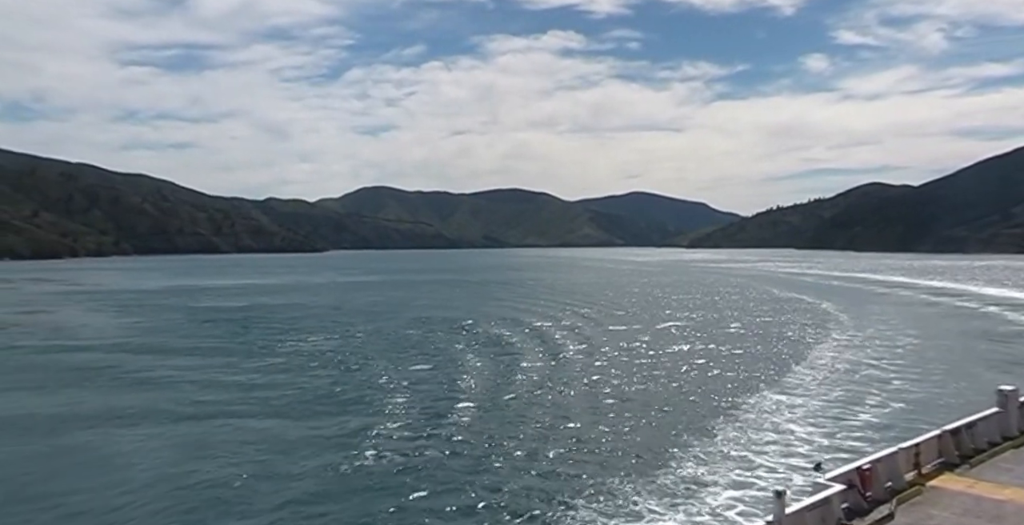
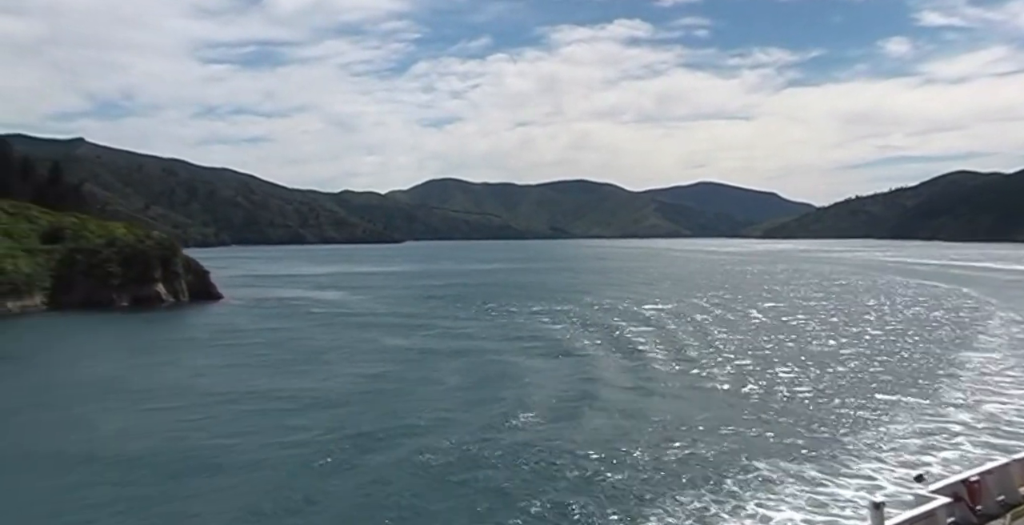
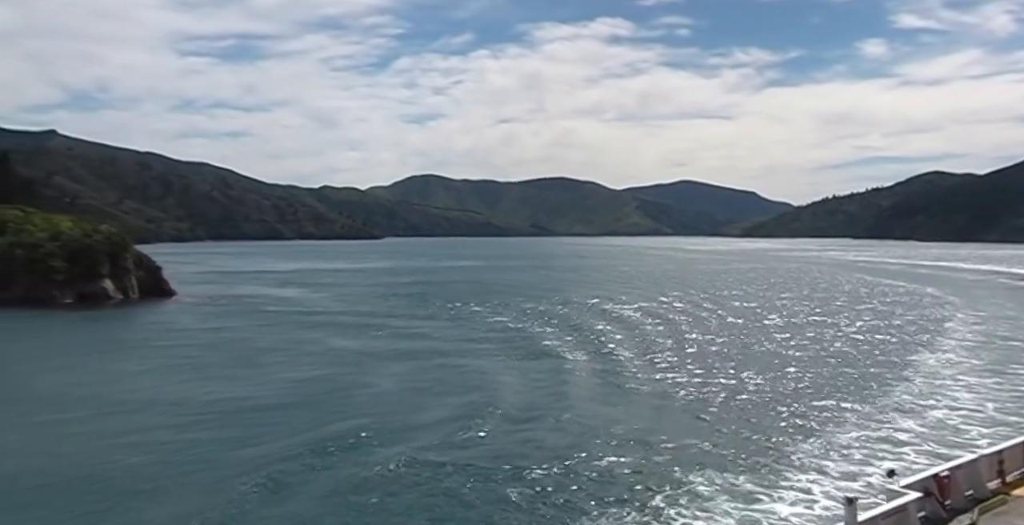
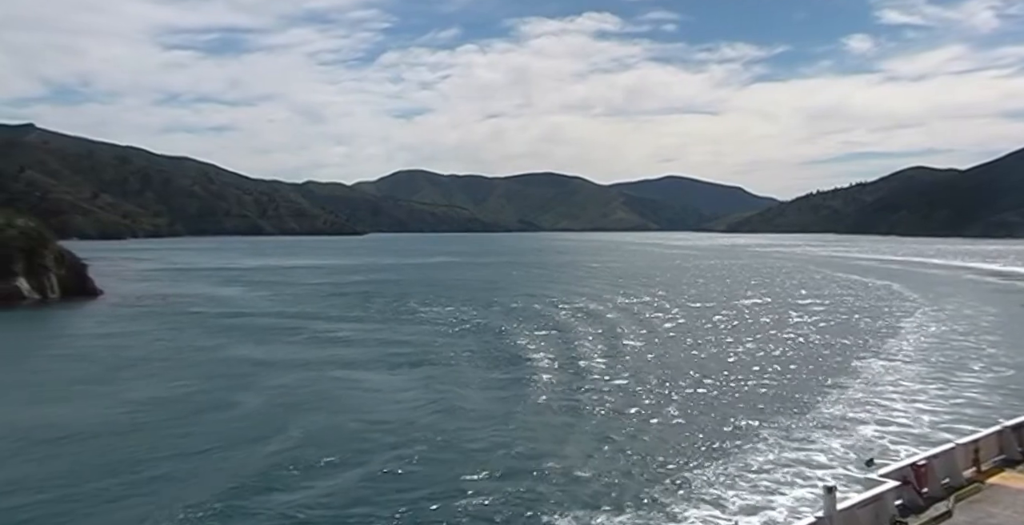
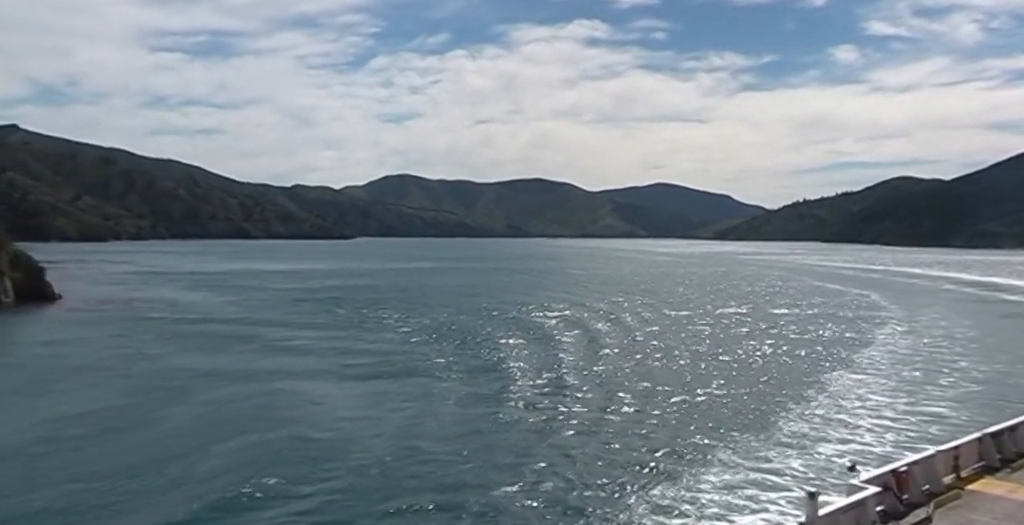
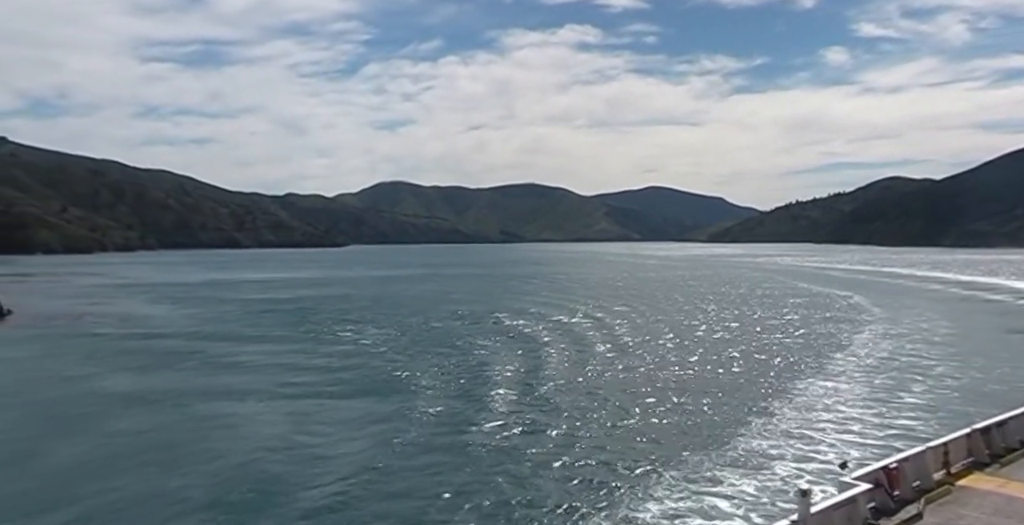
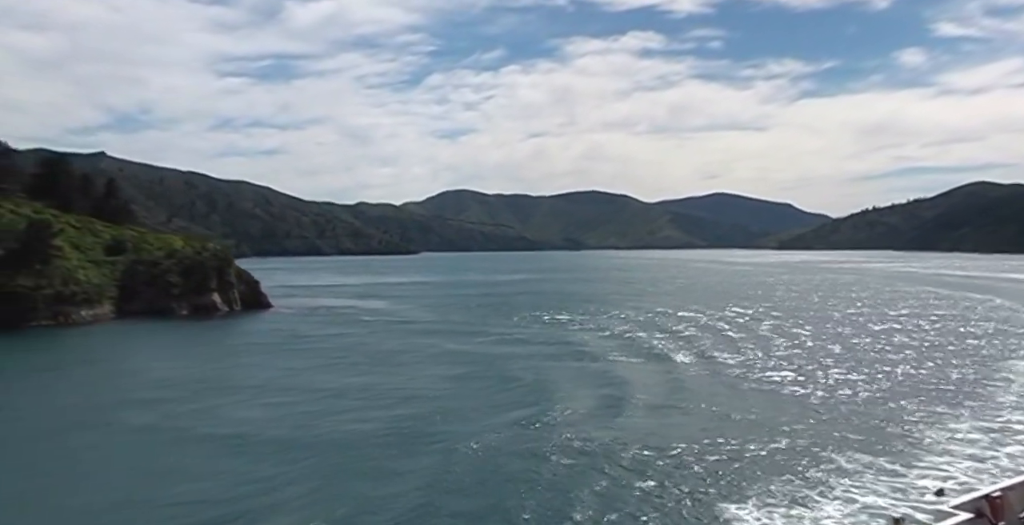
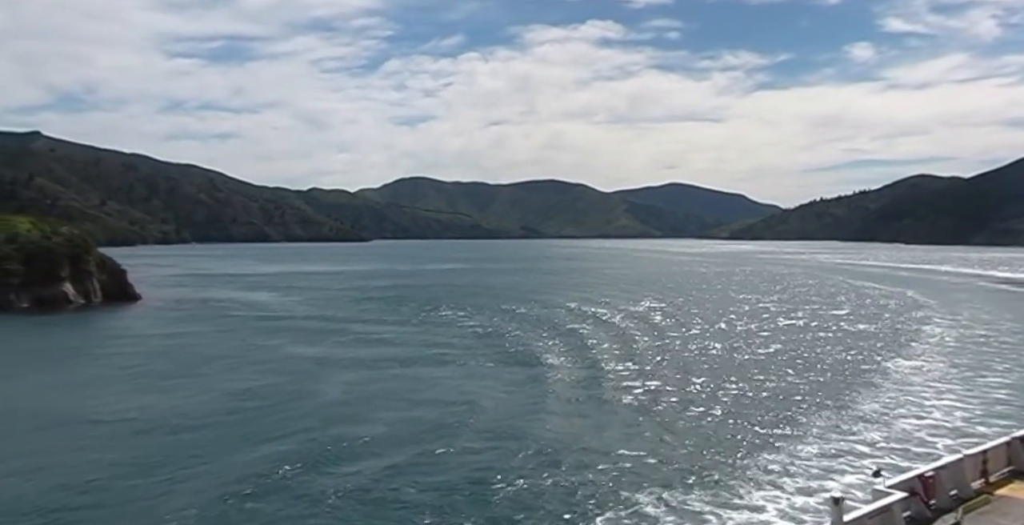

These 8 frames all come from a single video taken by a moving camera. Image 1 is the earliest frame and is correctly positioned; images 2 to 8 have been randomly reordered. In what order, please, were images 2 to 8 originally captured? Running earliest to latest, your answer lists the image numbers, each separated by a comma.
6, 5, 4, 8, 3, 2, 7
